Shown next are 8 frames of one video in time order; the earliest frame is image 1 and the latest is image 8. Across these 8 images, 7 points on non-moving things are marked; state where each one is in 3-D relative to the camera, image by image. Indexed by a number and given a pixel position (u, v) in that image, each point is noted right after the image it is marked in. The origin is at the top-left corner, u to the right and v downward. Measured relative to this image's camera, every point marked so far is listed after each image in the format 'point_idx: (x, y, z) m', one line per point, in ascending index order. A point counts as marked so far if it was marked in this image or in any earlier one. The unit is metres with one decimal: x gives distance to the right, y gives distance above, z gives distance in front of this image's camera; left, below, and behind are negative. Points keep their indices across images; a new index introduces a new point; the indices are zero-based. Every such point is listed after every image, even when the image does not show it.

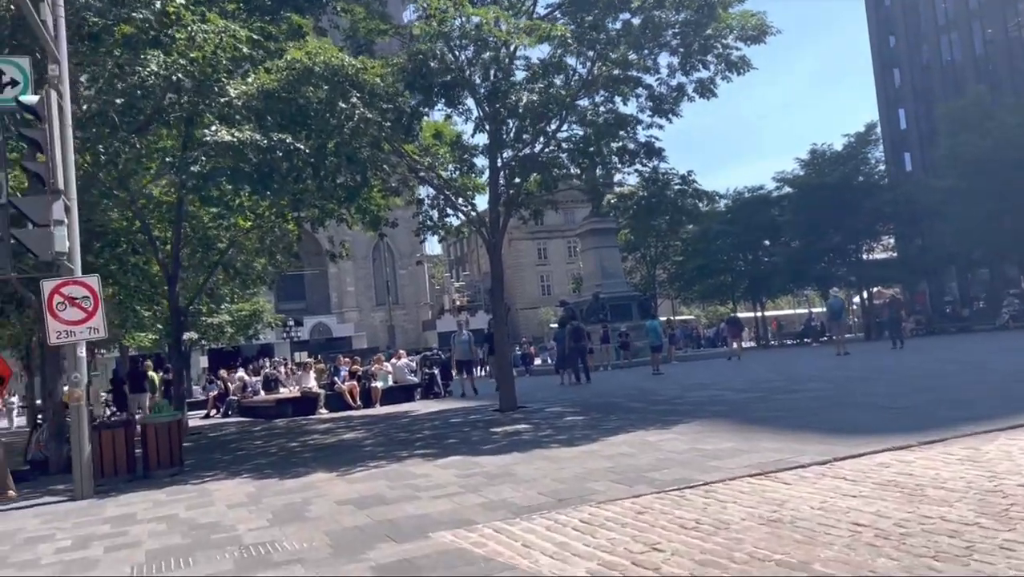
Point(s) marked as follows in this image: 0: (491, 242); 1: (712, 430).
0: (-0.5, +1.1, +18.6) m
1: (+2.7, -1.9, +11.5) m
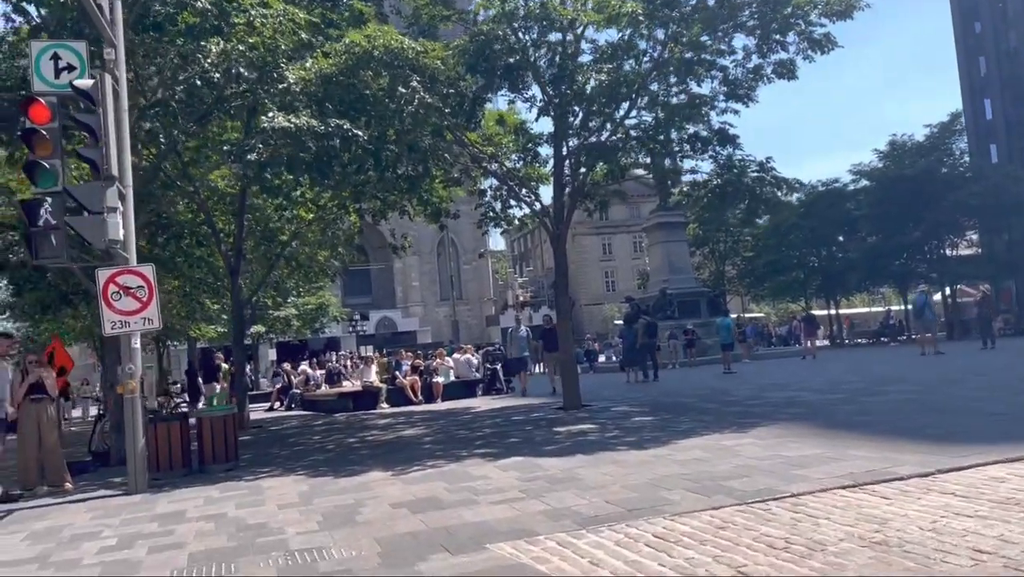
0: (+0.9, +1.2, +17.9) m
1: (+3.6, -1.8, +10.6) m
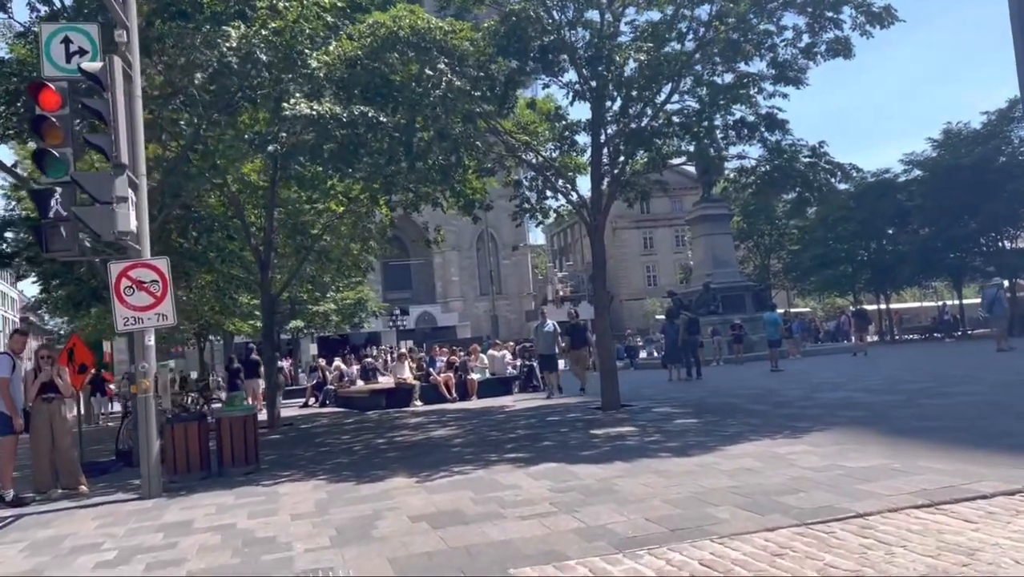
0: (+1.6, +1.4, +17.1) m
1: (+3.9, -1.8, +9.7) m
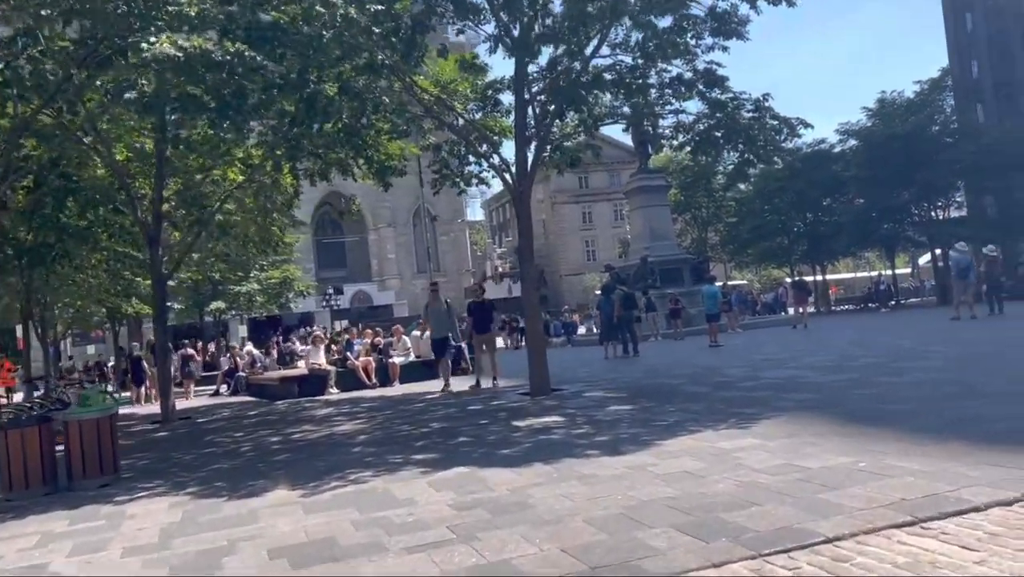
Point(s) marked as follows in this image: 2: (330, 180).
0: (+0.1, +1.8, +15.6) m
1: (+3.0, -1.4, +8.4) m
2: (-4.0, +2.4, +18.5) m
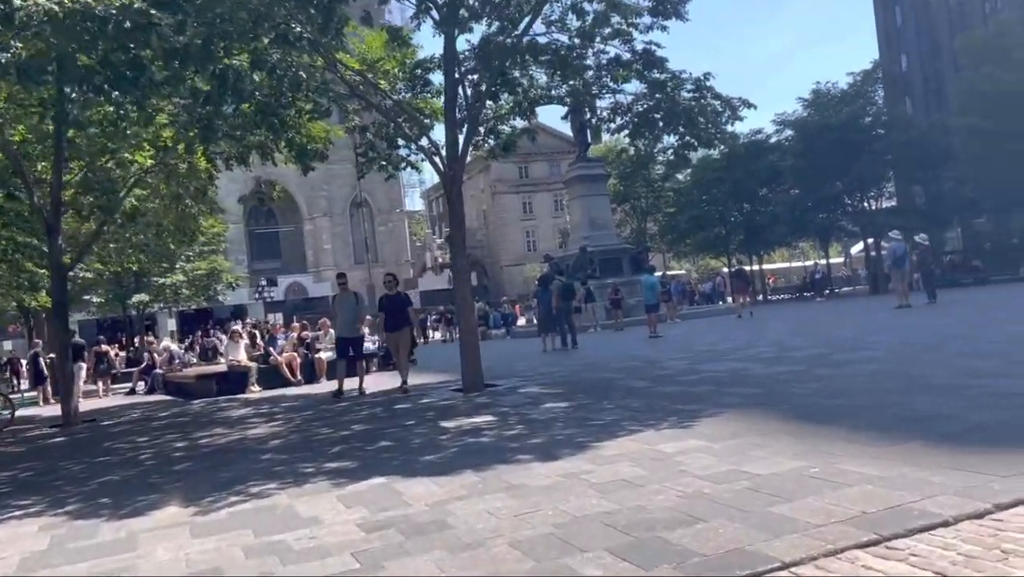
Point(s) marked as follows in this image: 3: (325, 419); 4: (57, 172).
0: (-1.1, +2.0, +14.7) m
1: (+2.3, -1.3, +7.8) m
2: (-5.4, +2.6, +17.4) m
3: (-2.7, -1.9, +12.1) m
4: (-8.6, +2.2, +16.0) m
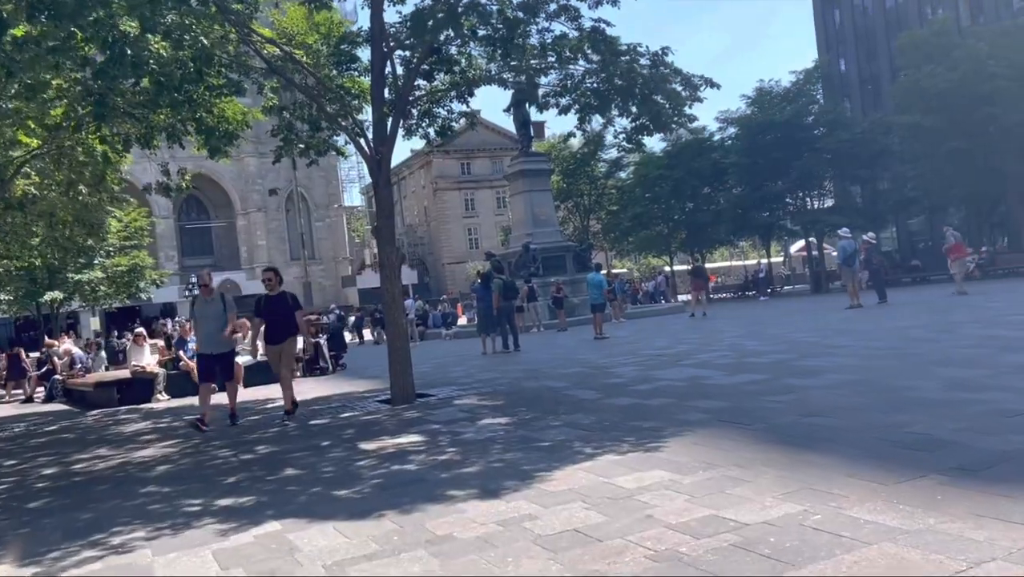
0: (-2.2, +2.0, +13.2) m
1: (+1.7, -1.3, +6.5) m
2: (-6.6, +2.6, +15.5) m
3: (-3.5, -1.9, +10.5) m
4: (-9.7, +2.3, +13.9) m
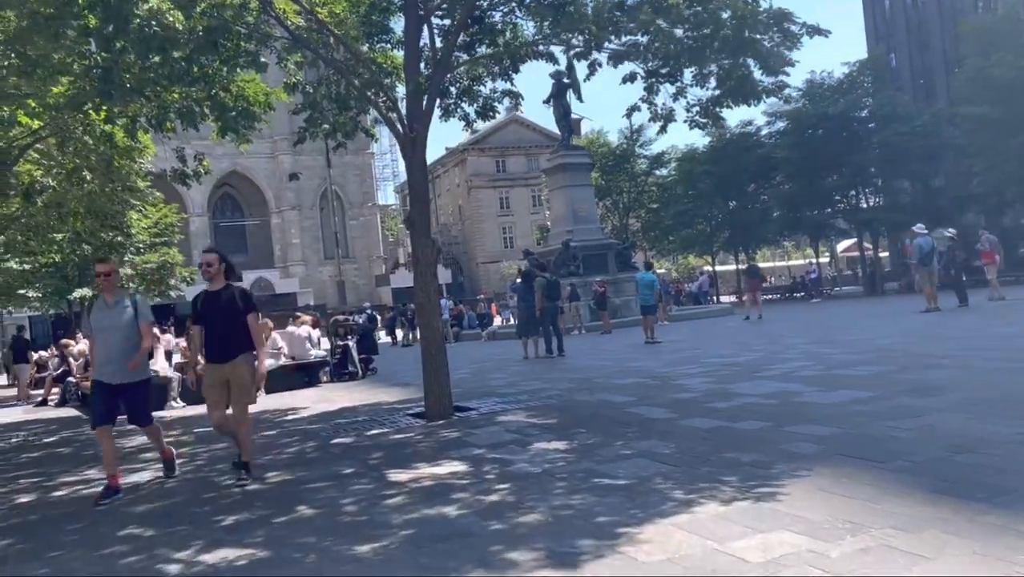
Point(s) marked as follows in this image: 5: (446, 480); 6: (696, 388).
0: (-1.4, +2.1, +11.6) m
1: (+2.1, -1.3, +4.8) m
2: (-5.8, +2.7, +14.2) m
3: (-2.9, -1.8, +9.0) m
4: (-9.0, +2.3, +12.7) m
5: (-0.5, -1.6, +7.1) m
6: (+2.3, -1.3, +10.7) m
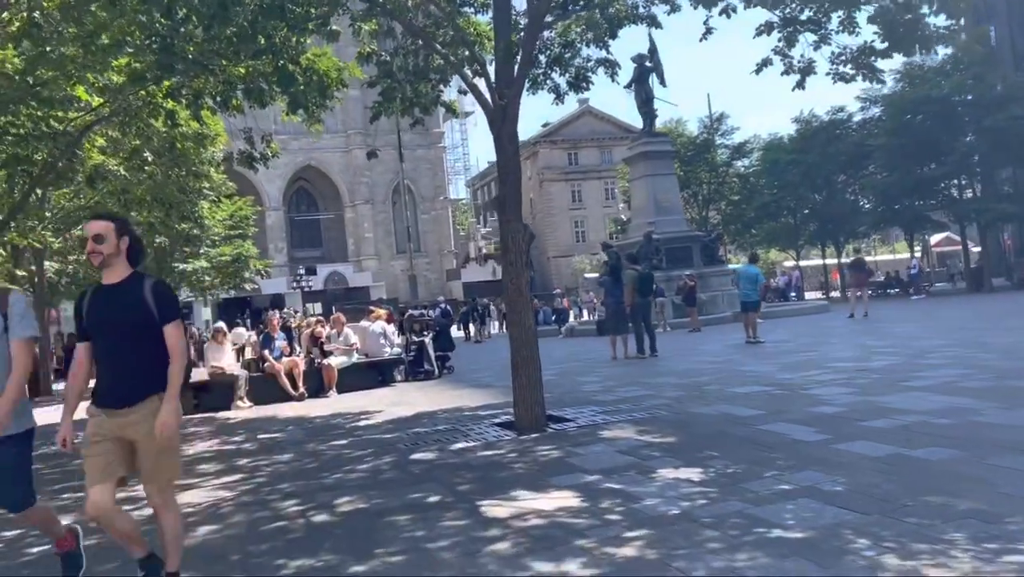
0: (-0.2, +2.2, +10.2) m
1: (+2.8, -1.3, +3.2) m
2: (-4.3, +2.8, +13.1) m
3: (-1.9, -1.7, +7.7) m
4: (-7.6, +2.5, +11.9) m
5: (+0.3, -1.5, +5.6) m
6: (+3.5, -1.2, +9.1) m
